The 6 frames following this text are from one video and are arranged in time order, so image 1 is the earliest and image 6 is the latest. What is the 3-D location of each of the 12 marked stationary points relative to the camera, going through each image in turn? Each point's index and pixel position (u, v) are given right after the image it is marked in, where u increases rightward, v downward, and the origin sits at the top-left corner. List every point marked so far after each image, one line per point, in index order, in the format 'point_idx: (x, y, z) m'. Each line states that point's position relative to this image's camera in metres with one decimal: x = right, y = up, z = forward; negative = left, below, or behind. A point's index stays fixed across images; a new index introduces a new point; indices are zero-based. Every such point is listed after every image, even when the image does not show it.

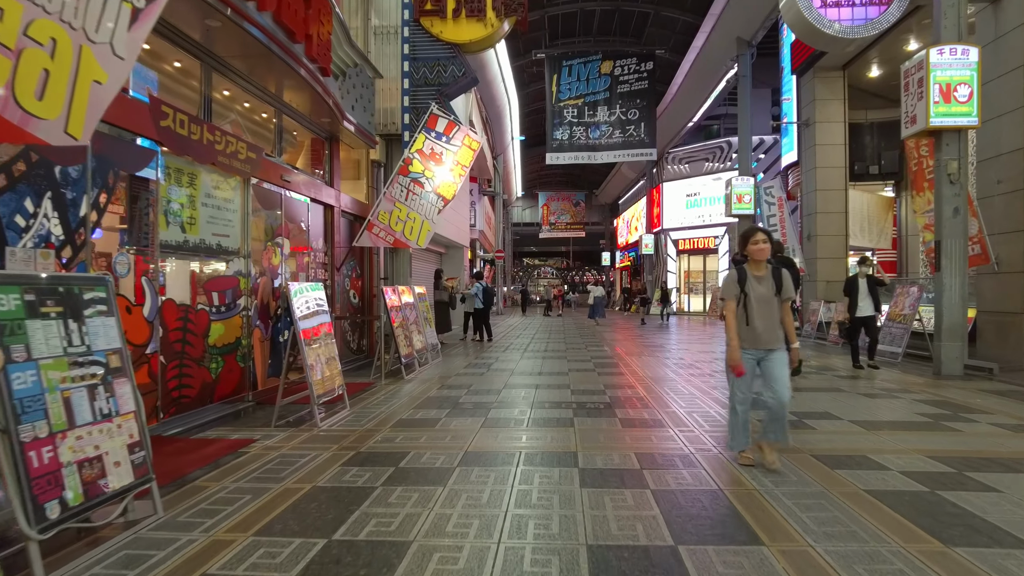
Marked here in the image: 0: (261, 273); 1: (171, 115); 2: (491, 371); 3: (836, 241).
0: (-2.2, +0.1, +6.1) m
1: (-2.2, +1.1, +4.5) m
2: (-0.2, -0.9, +7.9) m
3: (+6.5, +1.0, +14.0) m
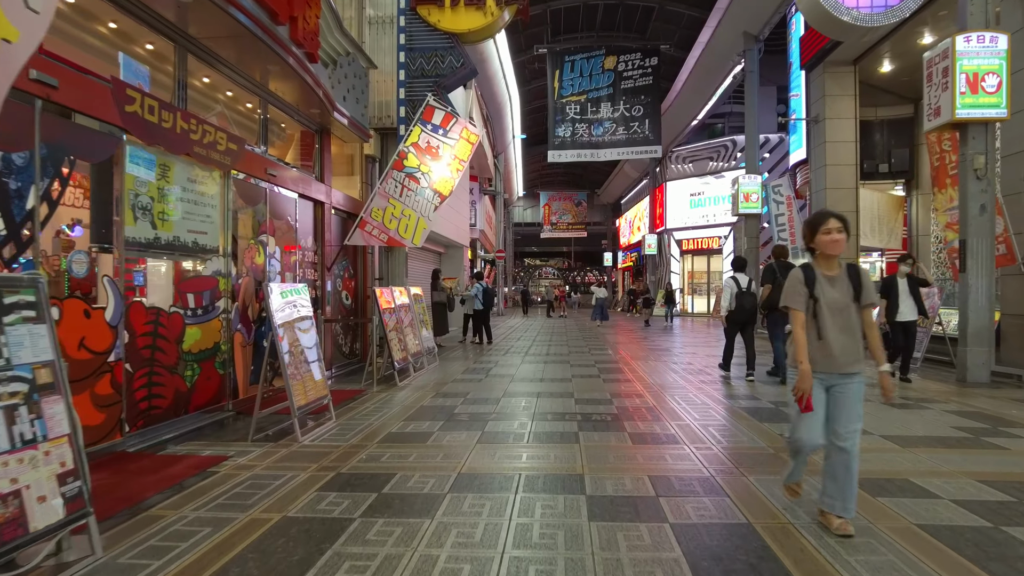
0: (-2.2, +0.1, +5.7) m
1: (-2.2, +1.1, +4.1) m
2: (-0.2, -0.9, +7.5) m
3: (+6.5, +0.9, +13.6) m
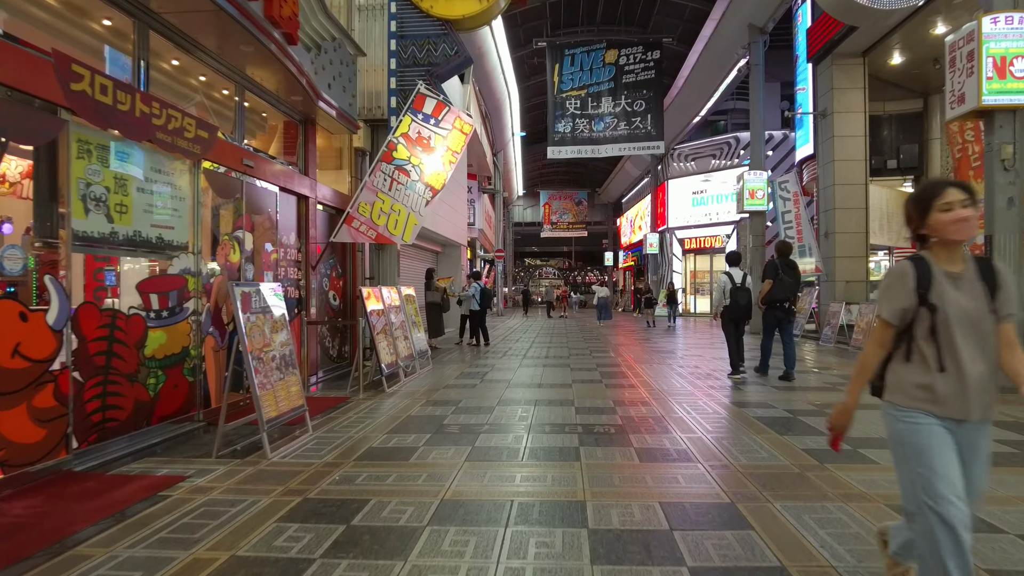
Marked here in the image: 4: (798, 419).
0: (-2.3, +0.1, +5.3) m
1: (-2.2, +1.1, +3.7) m
2: (-0.3, -0.9, +7.1) m
3: (+6.5, +0.9, +13.2) m
4: (+2.0, -0.9, +4.8) m
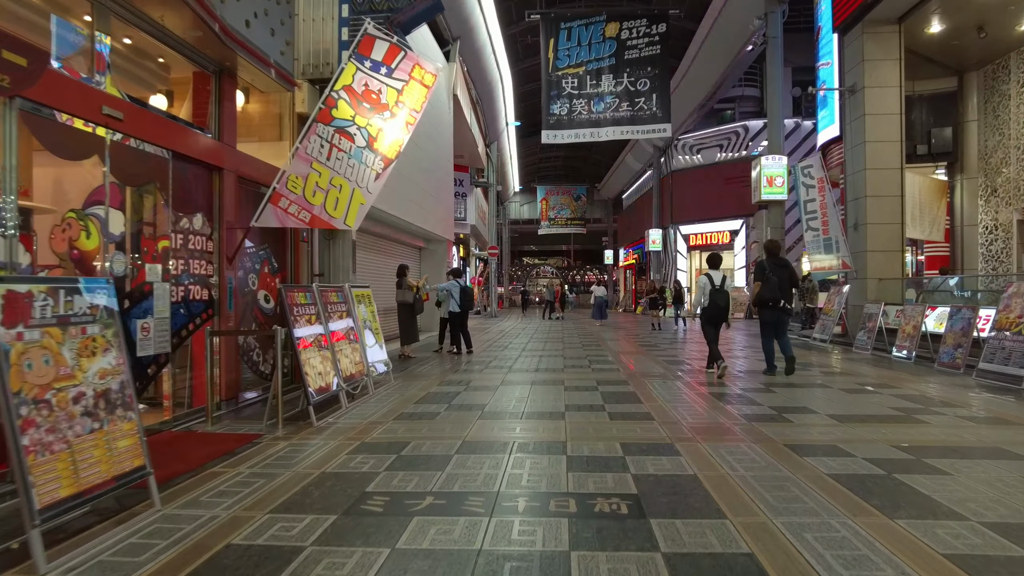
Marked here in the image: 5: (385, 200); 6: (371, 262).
0: (-2.4, +0.1, +3.7) m
1: (-2.4, +1.1, +2.1) m
2: (-0.5, -0.9, +5.5) m
3: (+6.3, +1.0, +11.6) m
4: (+1.8, -0.9, +3.2) m
5: (-1.8, +1.3, +10.3) m
6: (-2.3, +0.4, +11.1) m
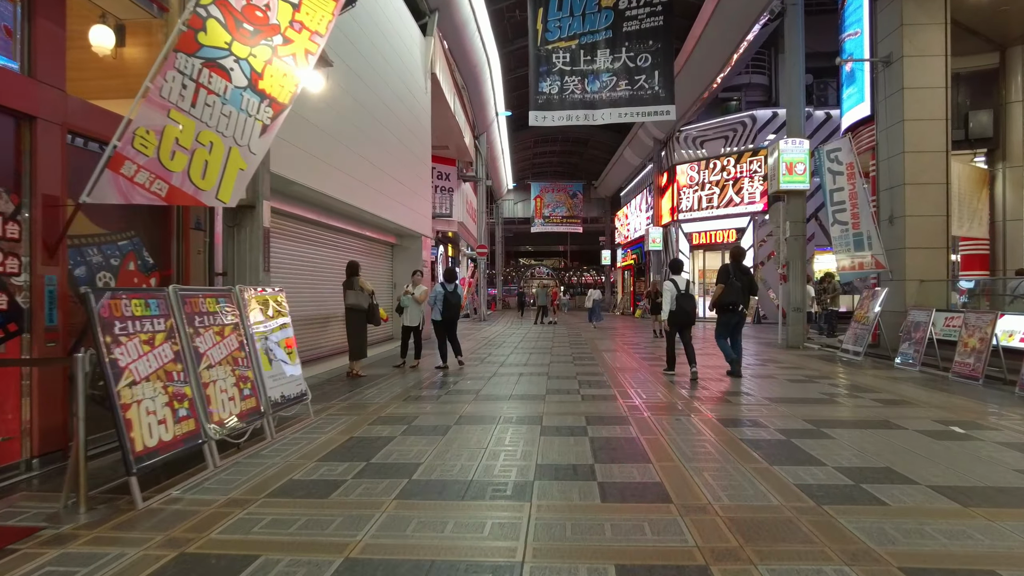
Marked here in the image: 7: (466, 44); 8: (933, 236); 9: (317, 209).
0: (-2.7, +0.1, +2.0) m
1: (-2.7, +1.1, +0.4) m
2: (-0.7, -1.0, +3.8) m
3: (+6.0, +0.9, +9.9) m
4: (+1.5, -0.9, +1.5) m
5: (-2.1, +1.3, +8.6) m
6: (-2.6, +0.4, +9.4) m
7: (-1.0, +5.7, +16.4) m
8: (+6.0, +0.8, +9.9) m
9: (-2.5, +1.0, +9.2) m
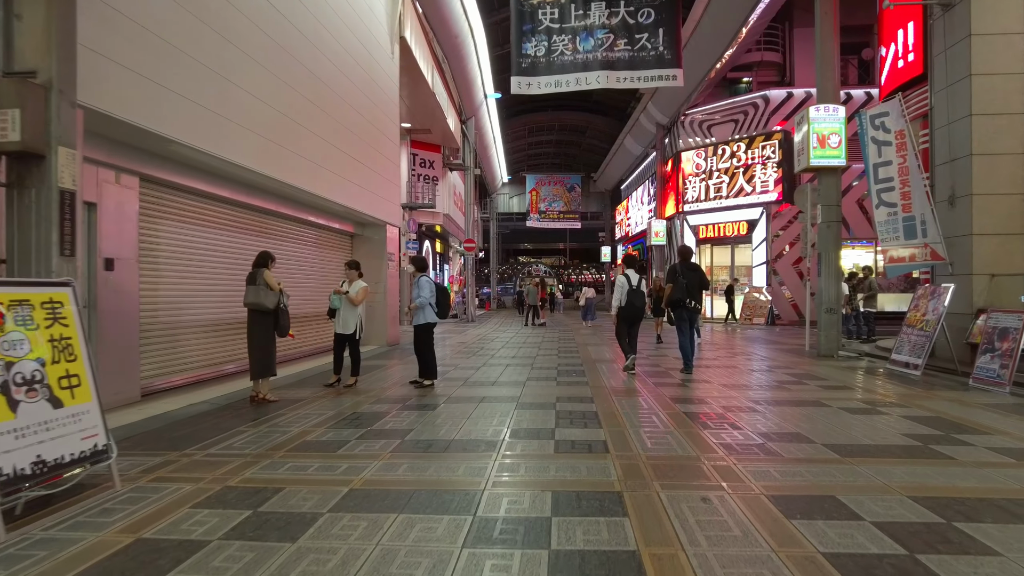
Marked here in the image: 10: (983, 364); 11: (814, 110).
0: (-3.1, +0.1, 0.0) m
1: (-3.1, +1.1, -1.6) m
2: (-1.1, -0.9, +1.8) m
3: (+5.6, +1.0, +8.0) m
4: (+1.2, -0.9, -0.4) m
5: (-2.5, +1.3, +6.6) m
6: (-2.9, +0.4, +7.4) m
7: (-1.4, +5.7, +14.4) m
8: (+5.7, +0.8, +7.9) m
9: (-2.9, +1.1, +7.3) m
10: (+4.6, -0.8, +6.8) m
11: (+4.2, +2.5, +9.7) m
